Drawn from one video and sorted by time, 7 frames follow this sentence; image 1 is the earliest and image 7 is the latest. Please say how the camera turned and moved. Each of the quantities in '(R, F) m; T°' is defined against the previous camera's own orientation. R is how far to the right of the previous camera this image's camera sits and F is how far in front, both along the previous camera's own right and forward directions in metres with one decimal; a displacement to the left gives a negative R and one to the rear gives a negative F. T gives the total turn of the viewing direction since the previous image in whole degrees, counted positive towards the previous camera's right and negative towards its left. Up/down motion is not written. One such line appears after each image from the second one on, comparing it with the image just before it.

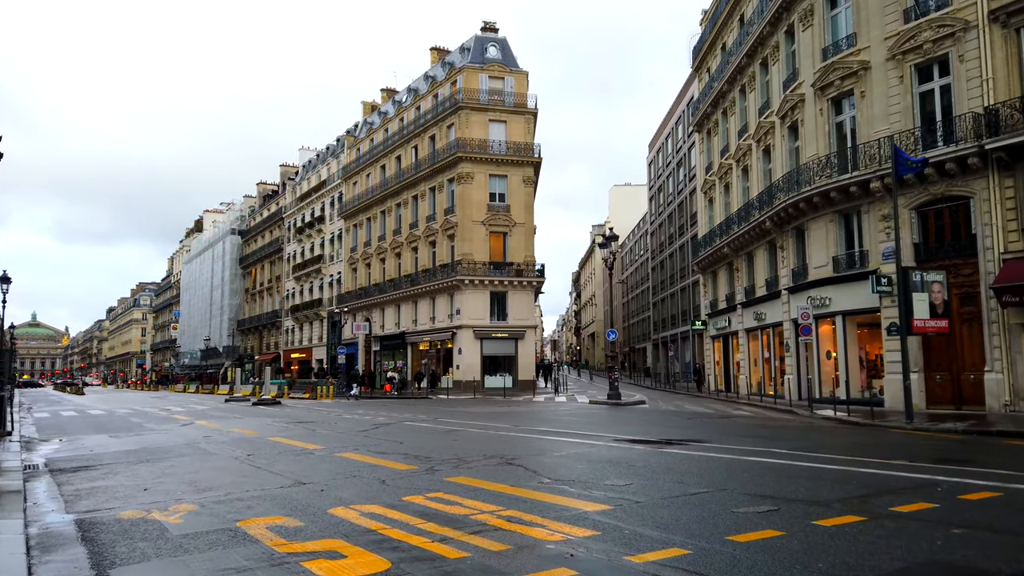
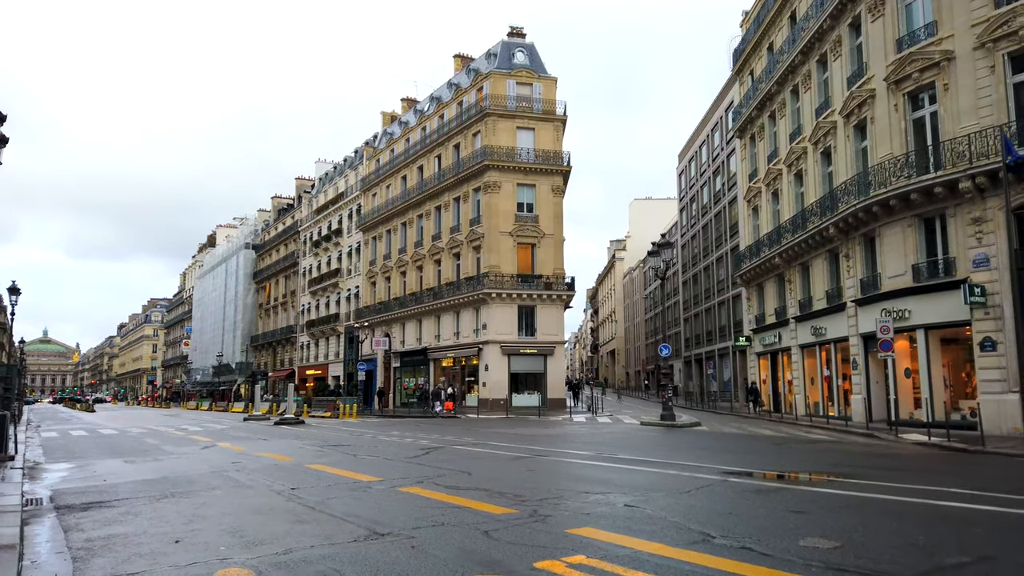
(-1.2, +2.0) m; -1°
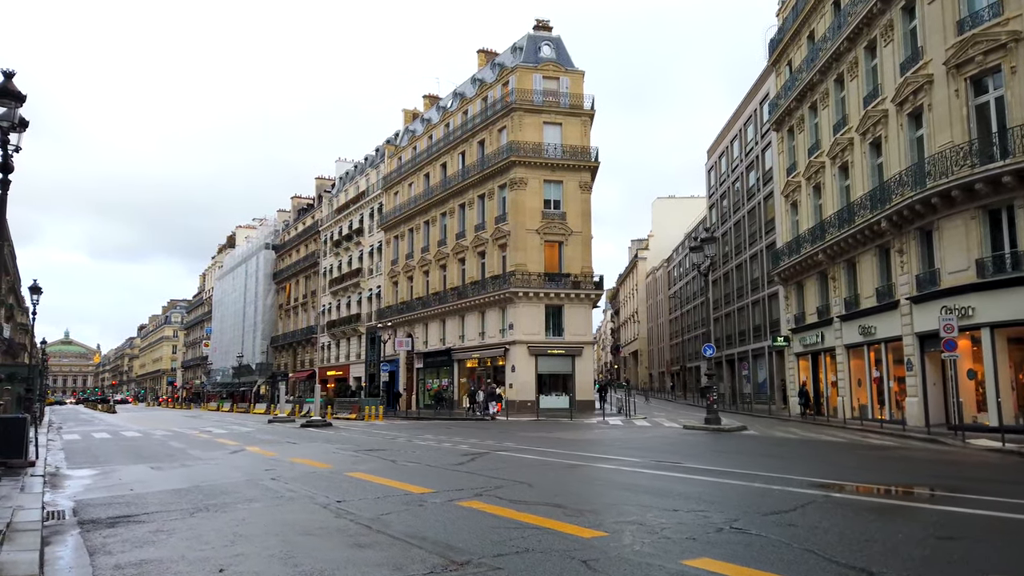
(-0.7, +1.1) m; -1°
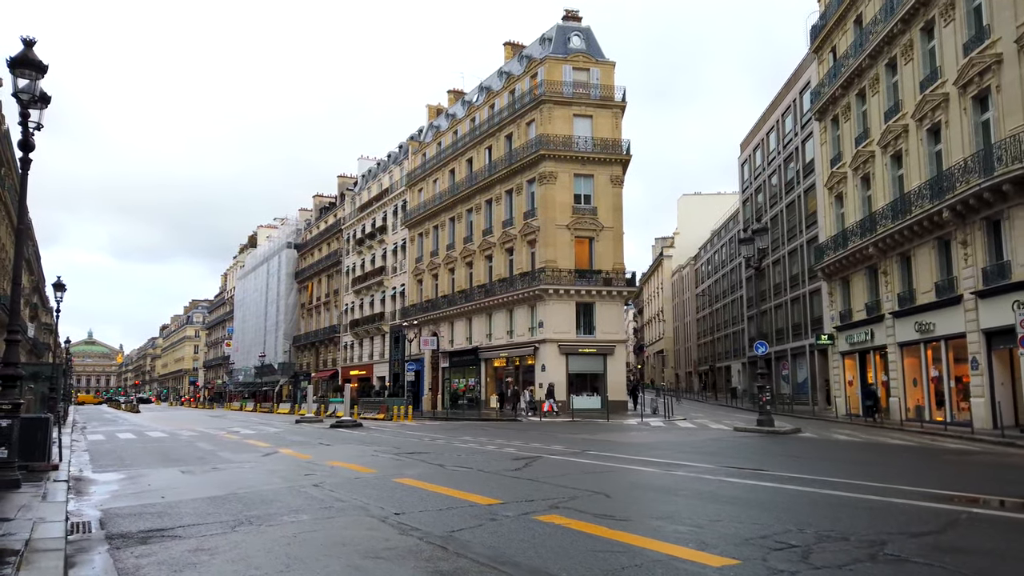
(-0.7, +1.1) m; -1°
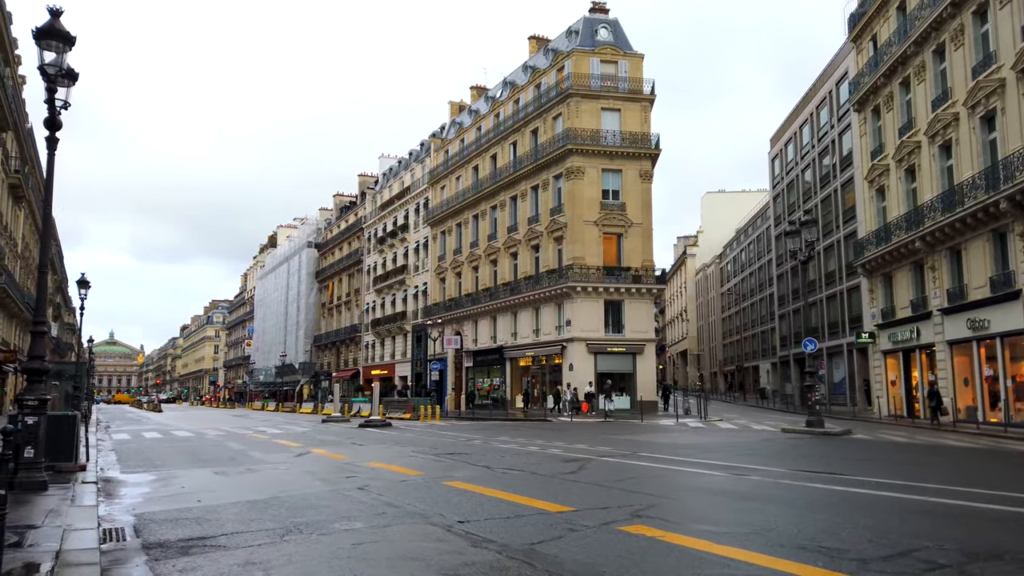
(-0.6, +0.8) m; -1°
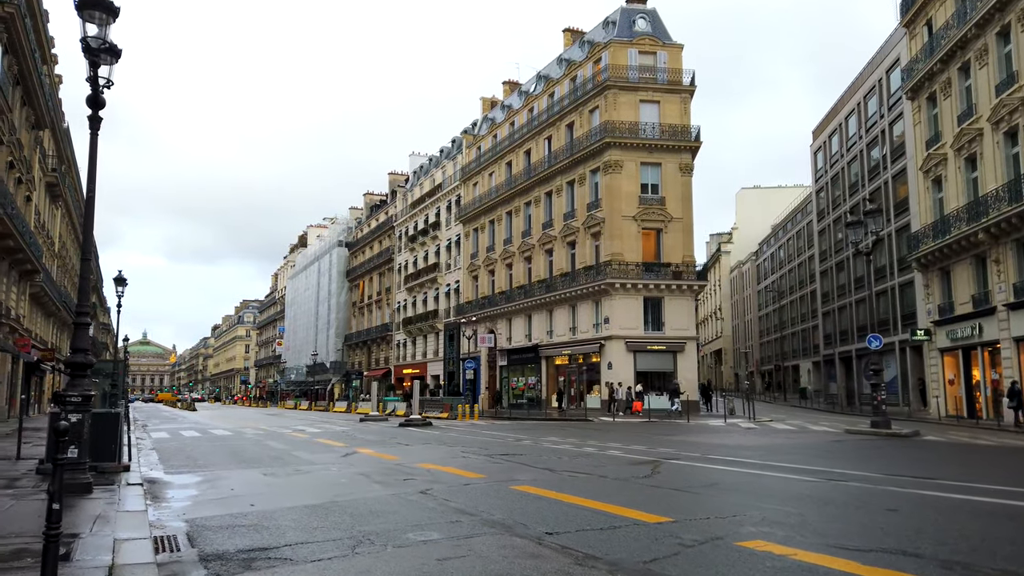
(-0.6, +0.8) m; -2°
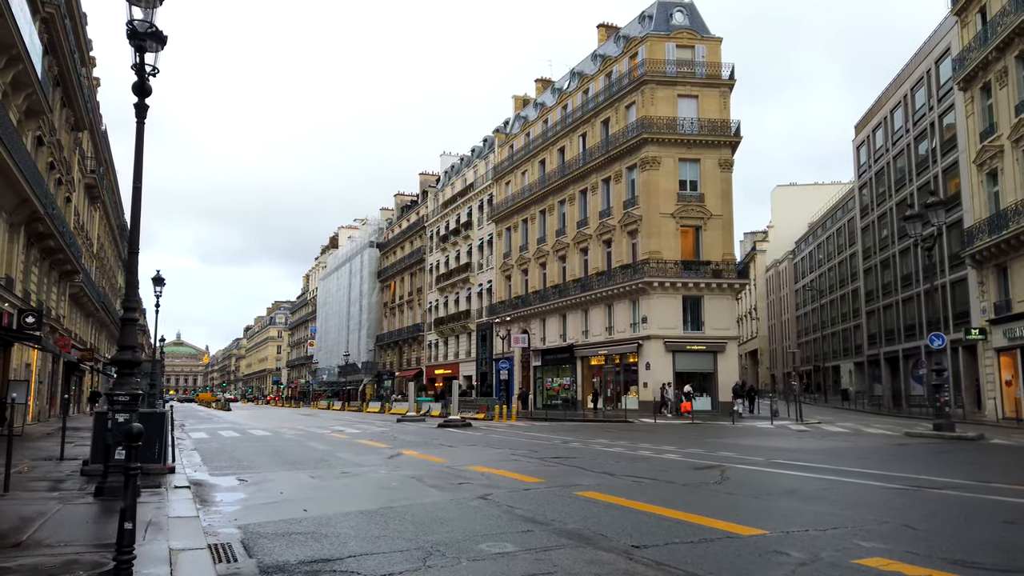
(-0.4, +0.5) m; -2°
